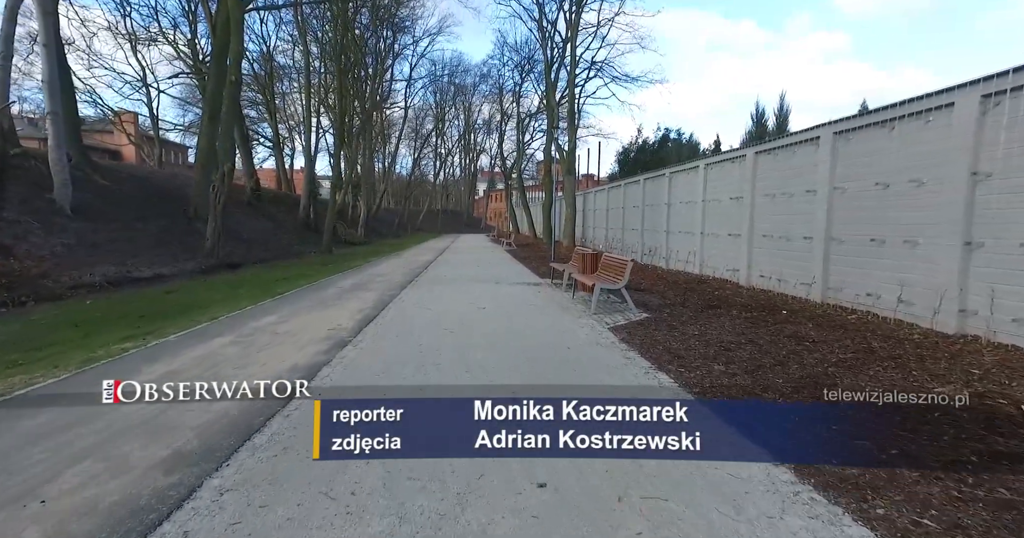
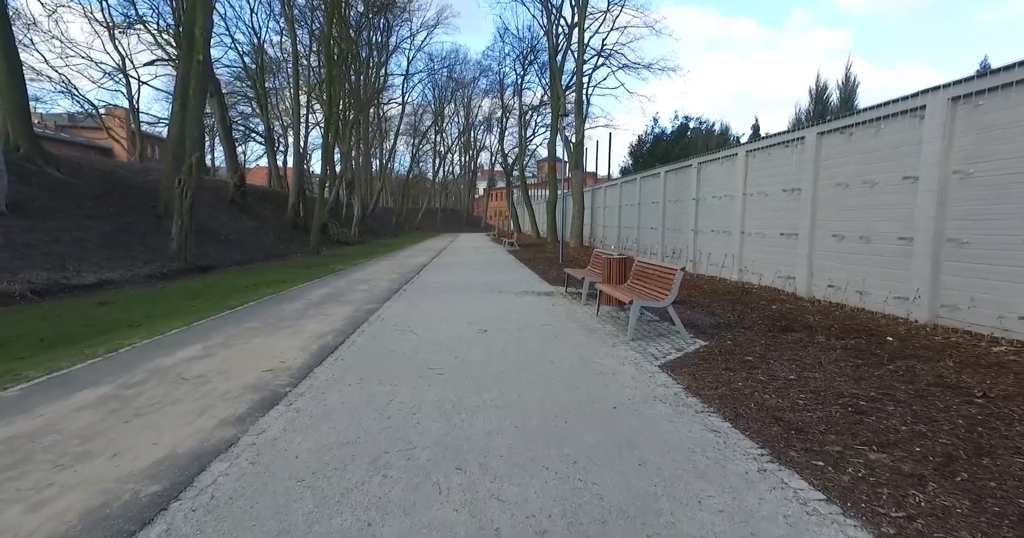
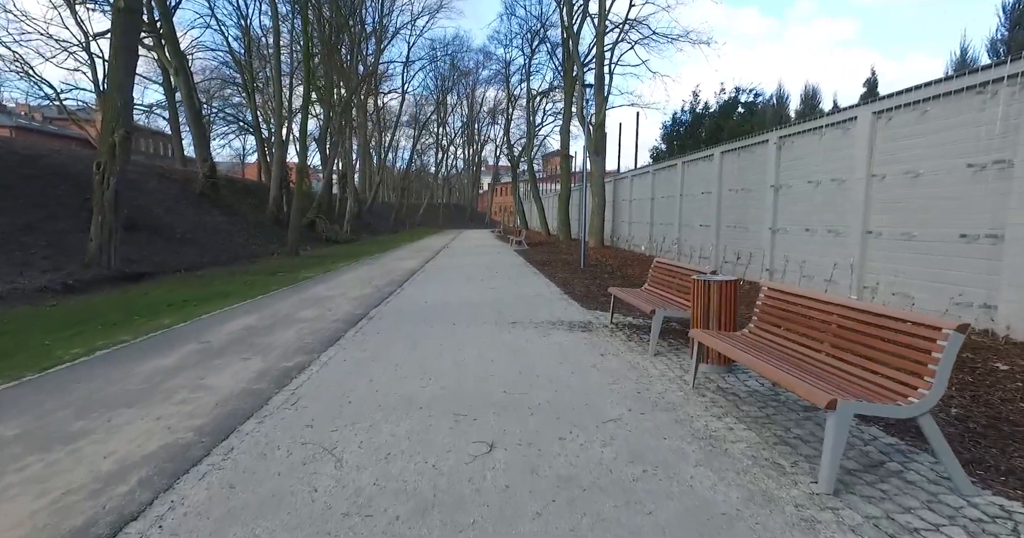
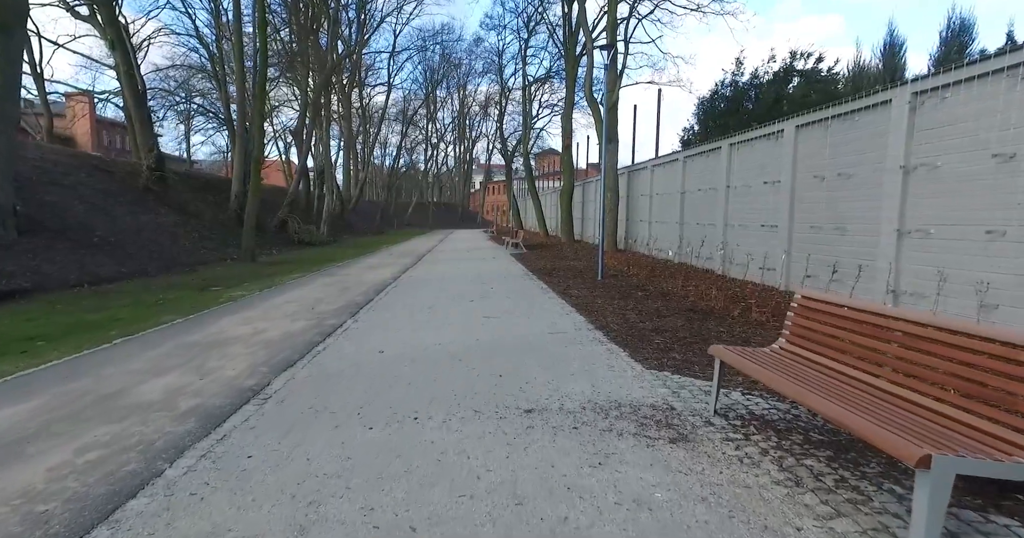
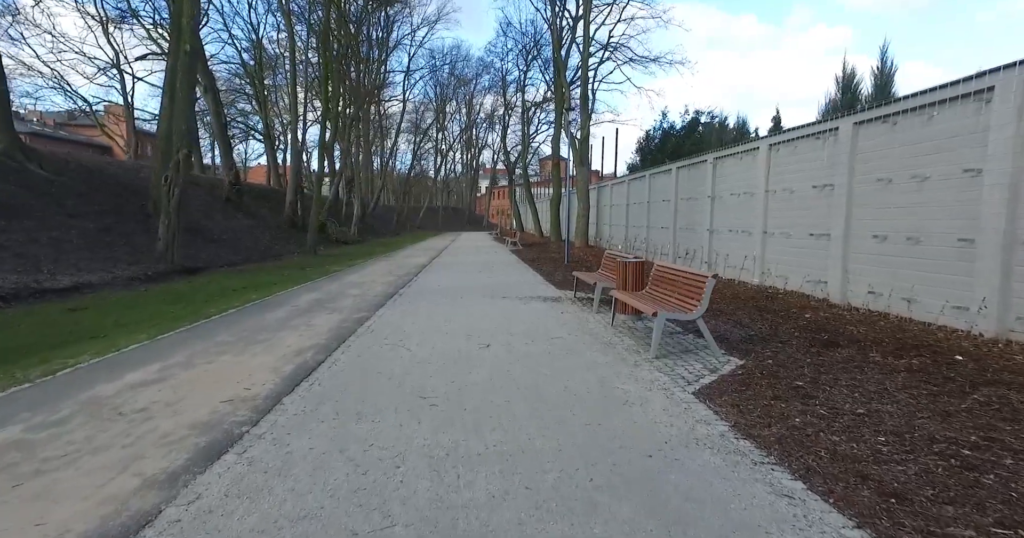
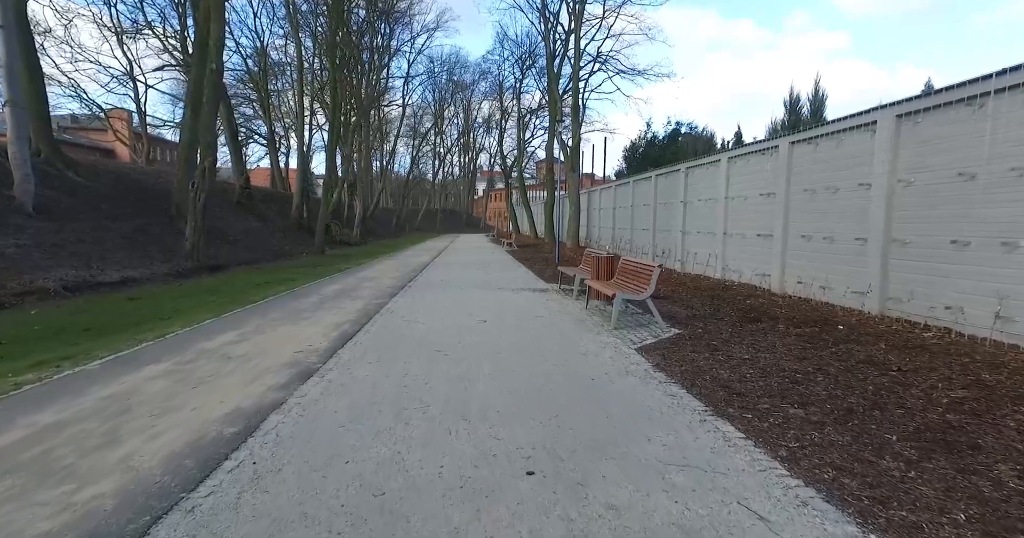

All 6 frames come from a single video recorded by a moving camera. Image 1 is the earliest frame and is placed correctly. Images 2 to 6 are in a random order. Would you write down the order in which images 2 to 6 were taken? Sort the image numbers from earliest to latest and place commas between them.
6, 2, 5, 3, 4
